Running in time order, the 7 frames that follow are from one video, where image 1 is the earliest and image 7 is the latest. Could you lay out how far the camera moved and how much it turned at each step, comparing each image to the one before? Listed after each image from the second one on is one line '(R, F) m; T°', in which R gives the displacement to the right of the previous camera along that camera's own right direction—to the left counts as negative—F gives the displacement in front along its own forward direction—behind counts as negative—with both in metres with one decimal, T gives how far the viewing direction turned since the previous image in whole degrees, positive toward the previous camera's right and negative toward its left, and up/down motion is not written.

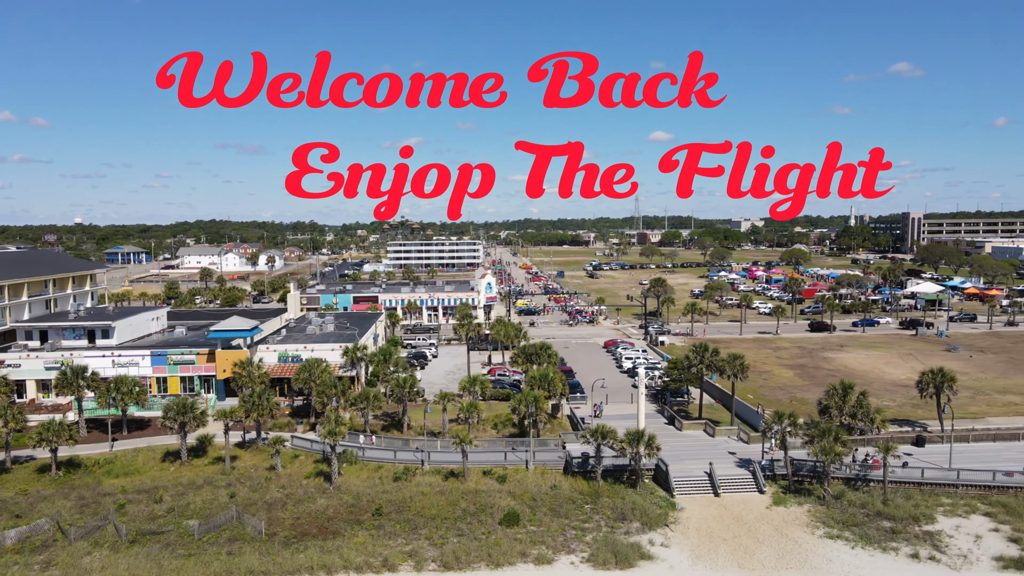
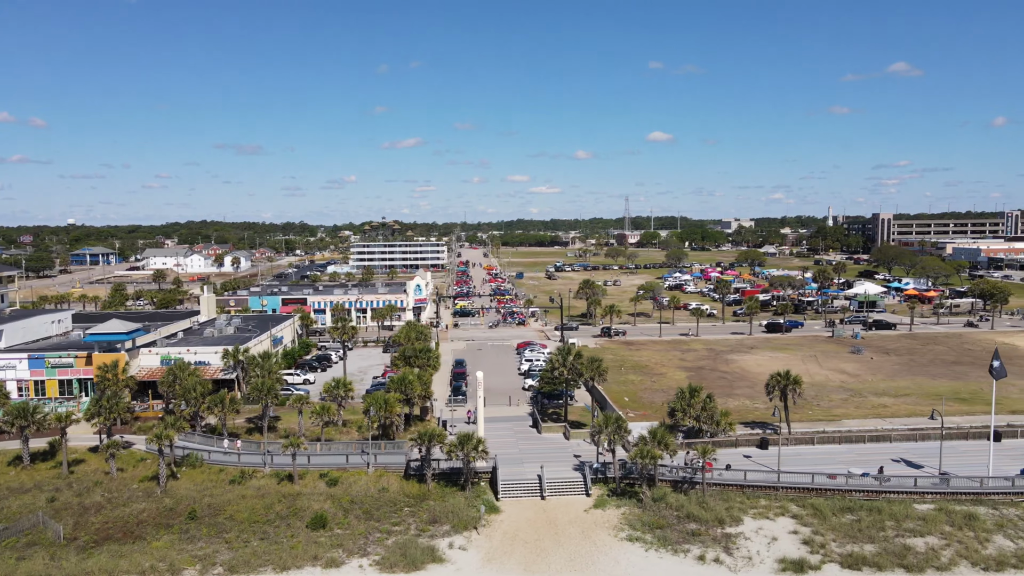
(+7.1, -0.3) m; 0°
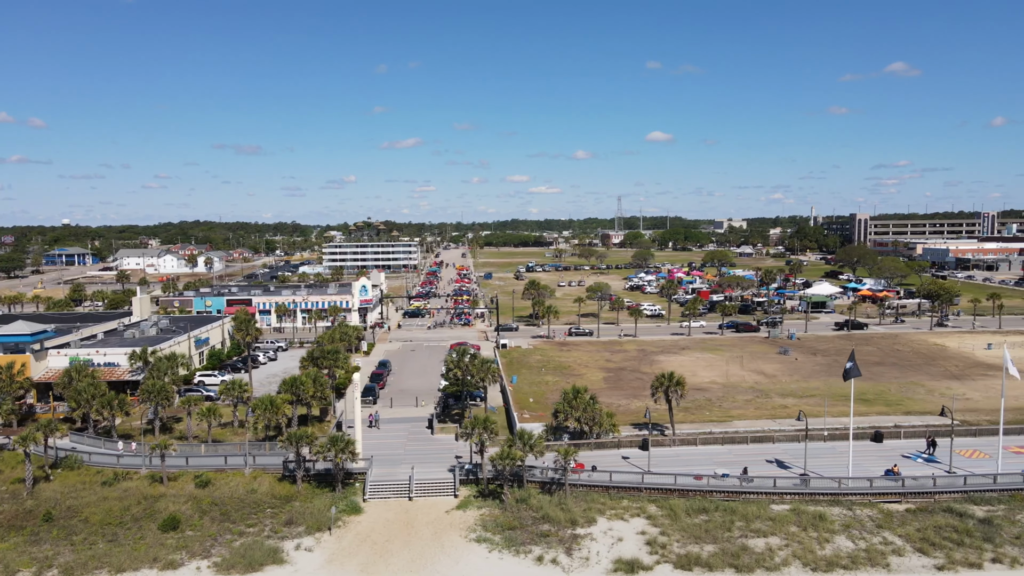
(+5.5, -0.2) m; 0°
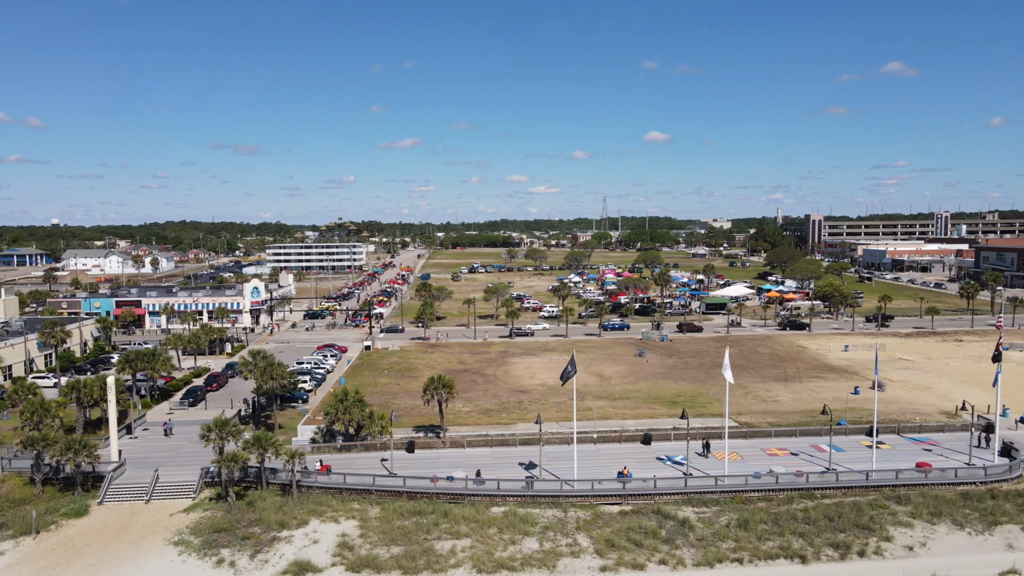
(+11.0, -0.3) m; +1°
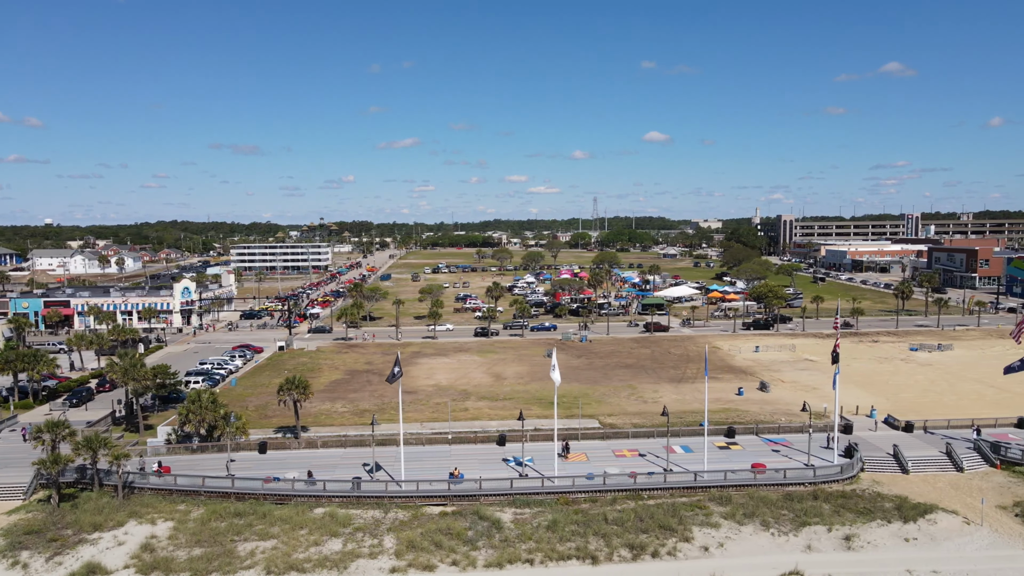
(+7.0, -0.1) m; 0°
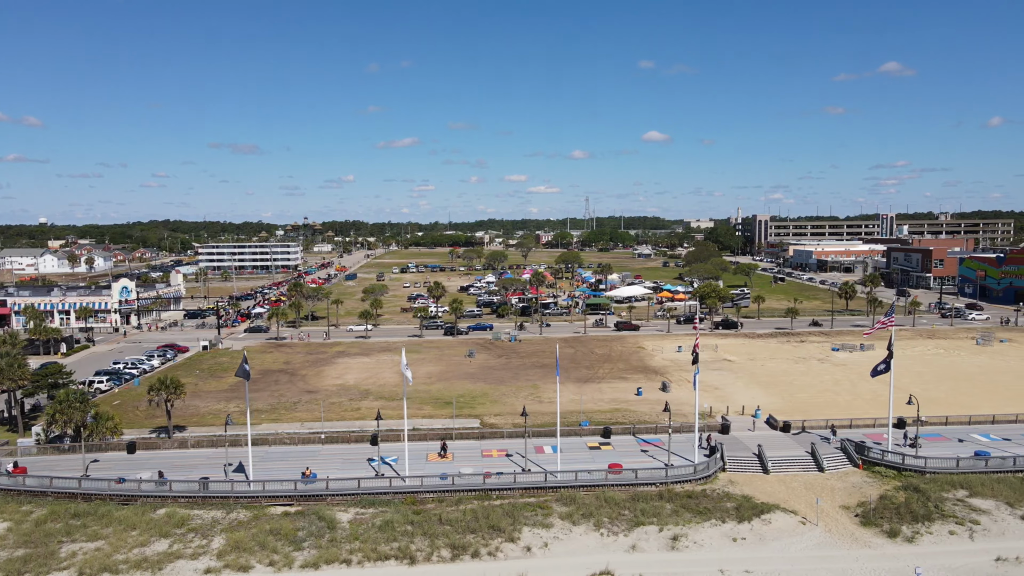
(+6.1, 0.0) m; 0°
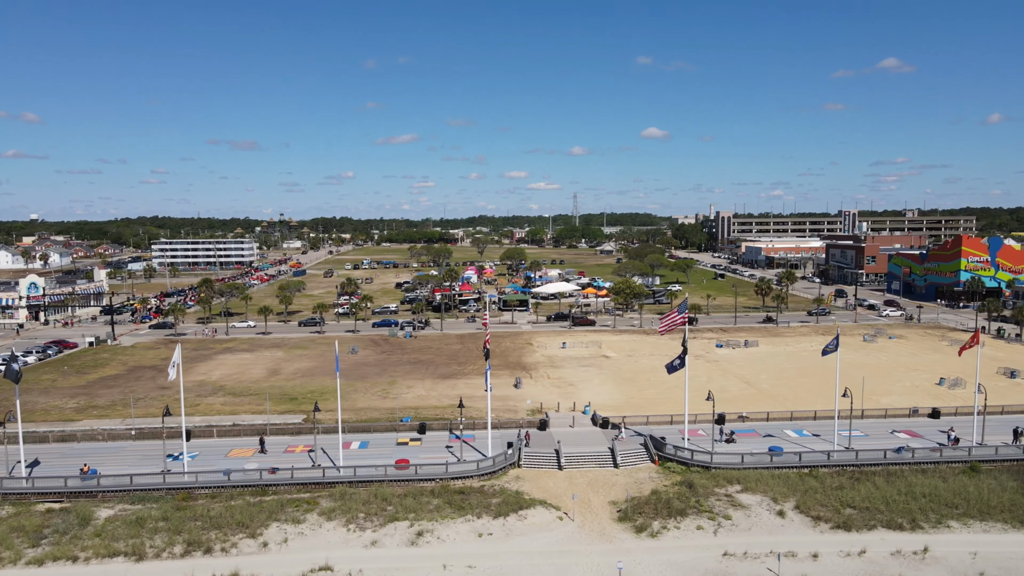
(+9.0, 0.0) m; +1°
